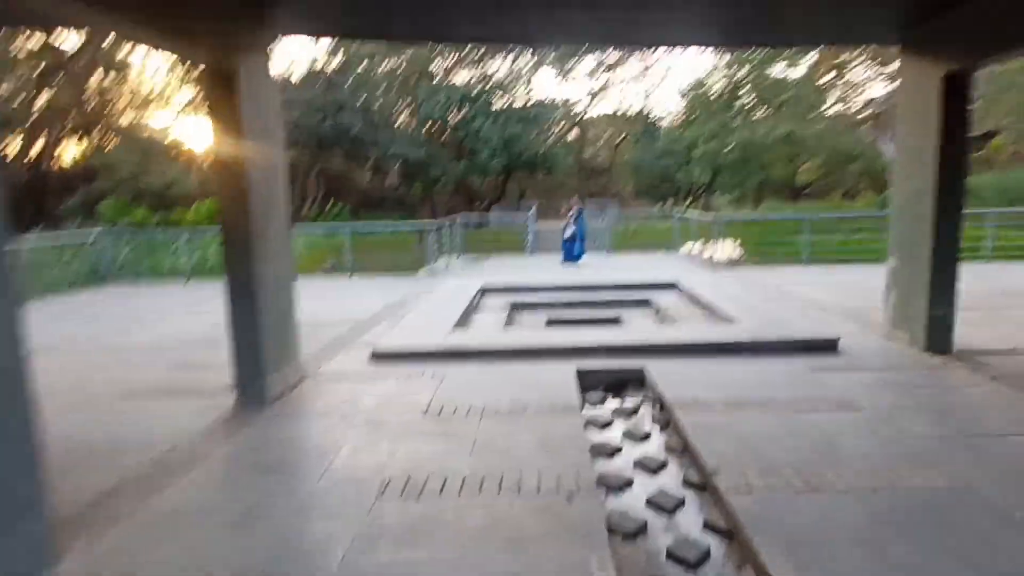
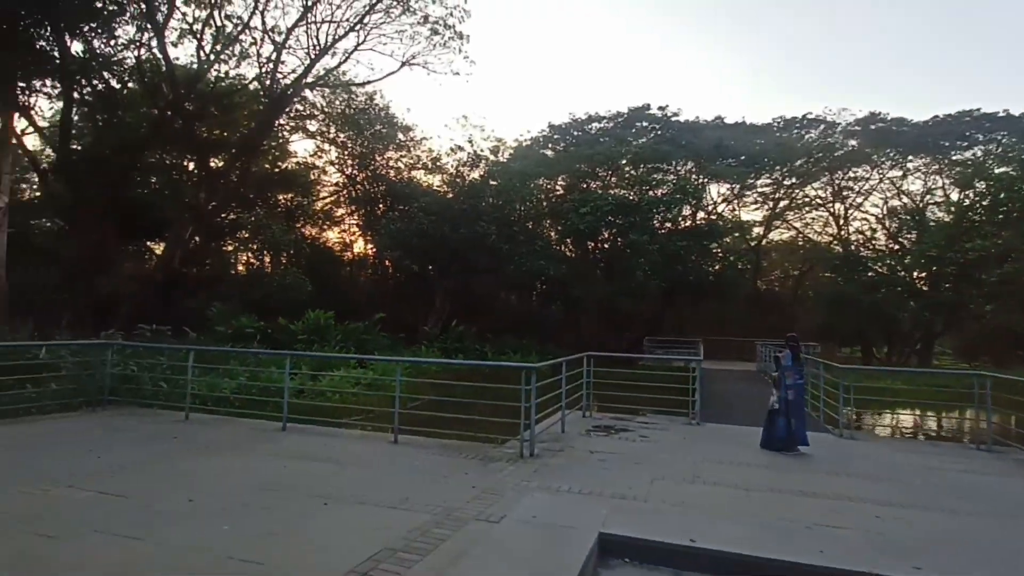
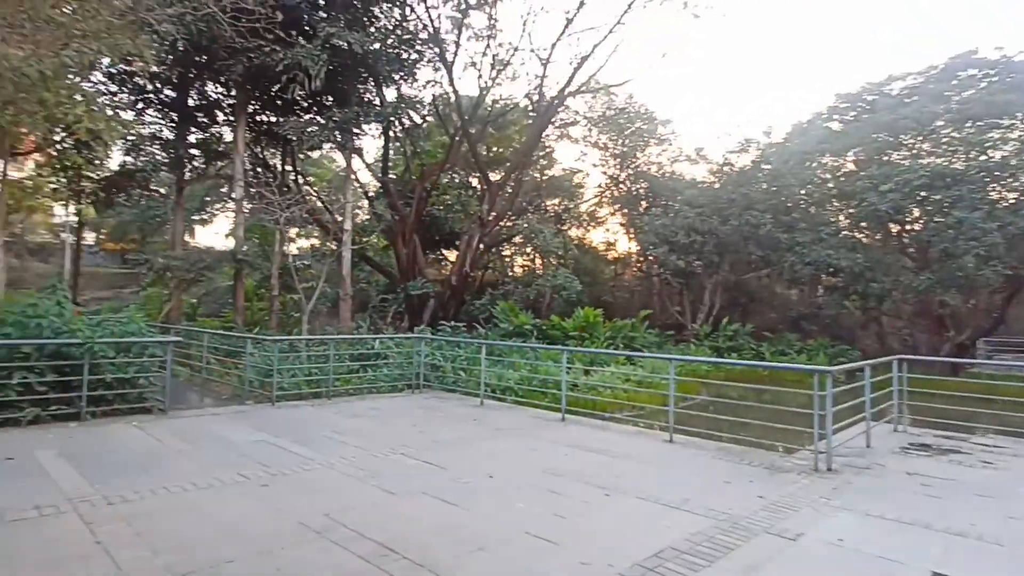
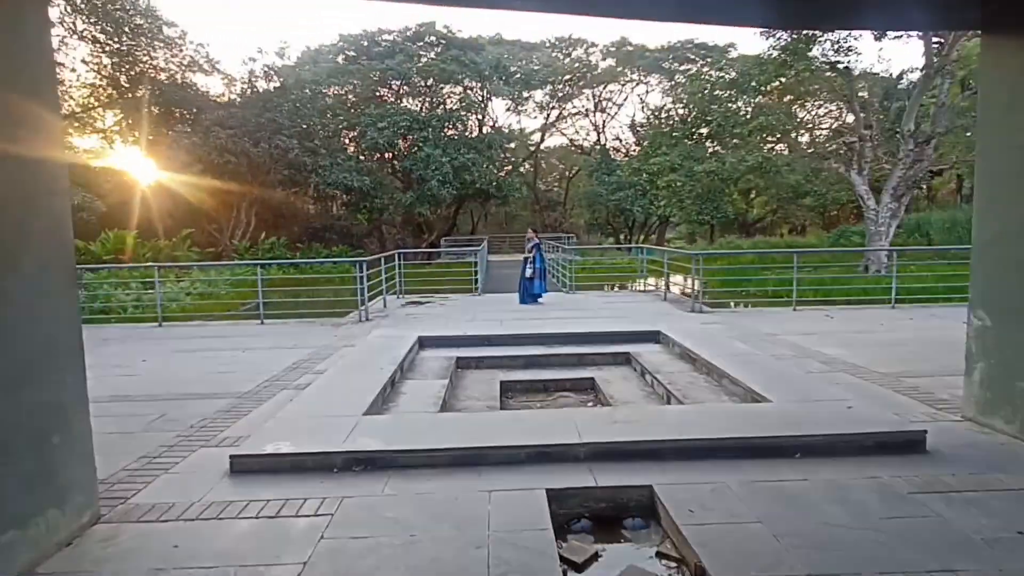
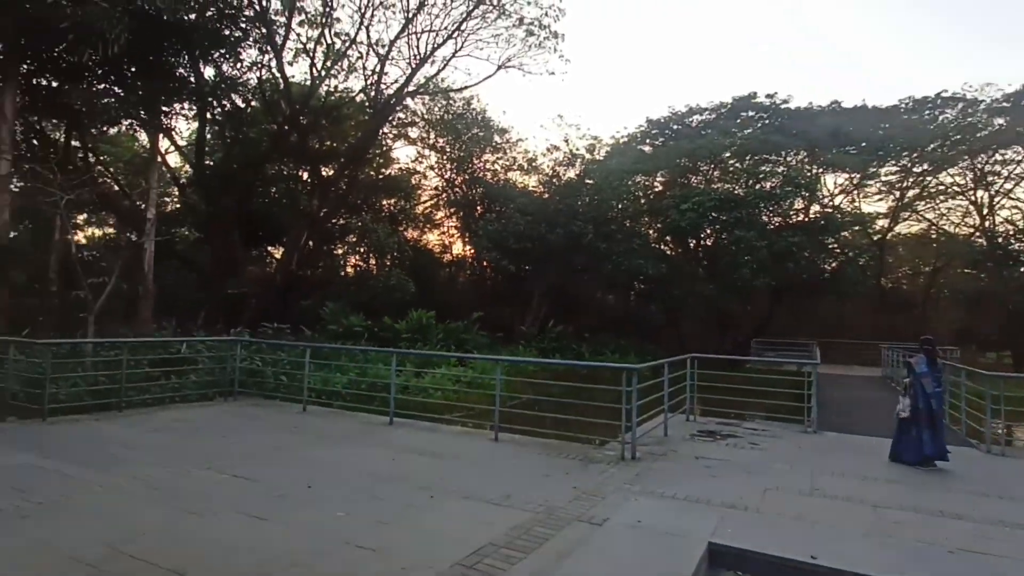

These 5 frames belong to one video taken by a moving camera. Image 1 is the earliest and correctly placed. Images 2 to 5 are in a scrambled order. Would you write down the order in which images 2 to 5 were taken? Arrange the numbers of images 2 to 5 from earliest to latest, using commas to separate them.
4, 2, 5, 3
